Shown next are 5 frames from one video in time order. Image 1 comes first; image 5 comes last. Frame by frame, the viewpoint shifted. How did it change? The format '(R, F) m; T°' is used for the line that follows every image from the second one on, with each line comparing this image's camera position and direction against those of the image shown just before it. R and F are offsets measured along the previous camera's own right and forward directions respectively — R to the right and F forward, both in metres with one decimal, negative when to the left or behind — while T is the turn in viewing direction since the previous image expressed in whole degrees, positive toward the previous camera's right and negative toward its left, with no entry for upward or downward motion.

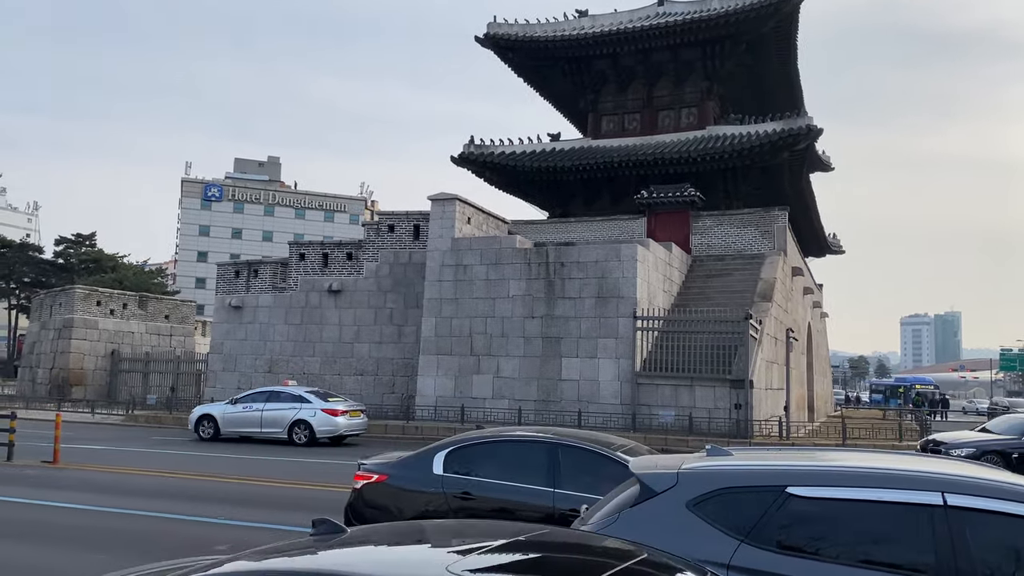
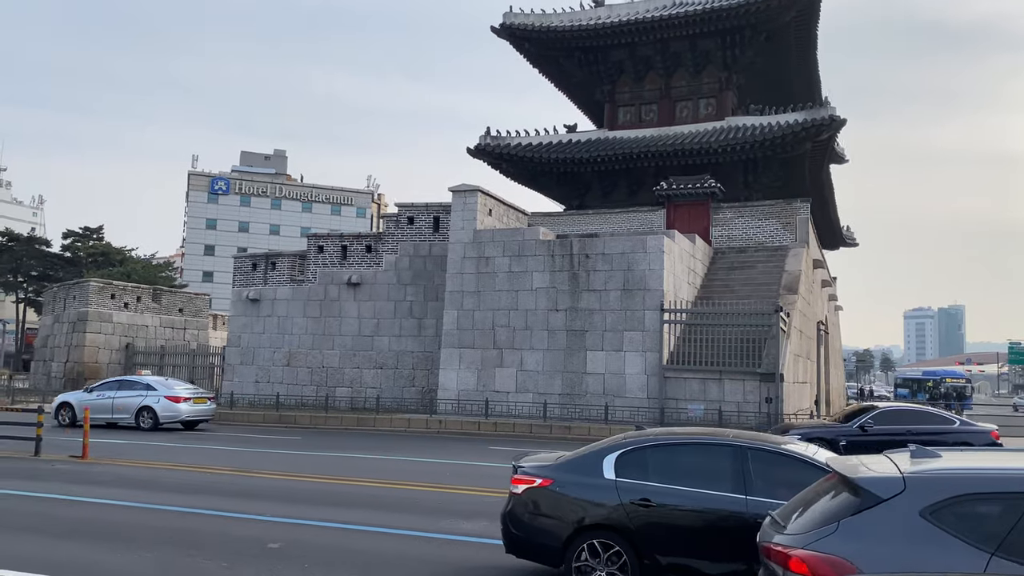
(-0.6, +0.3) m; 0°
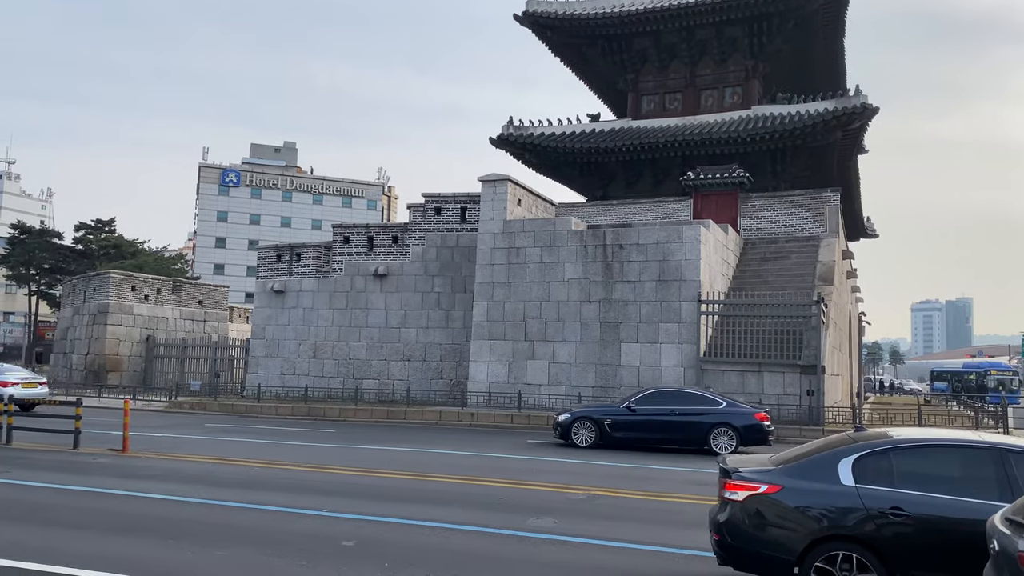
(-0.7, +0.3) m; 0°
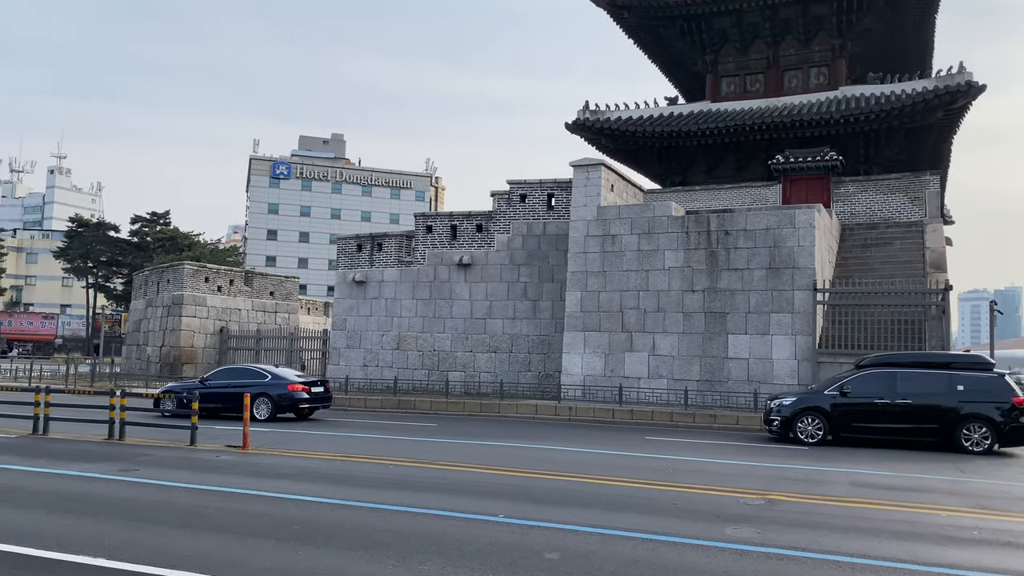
(-1.5, +0.8) m; -2°
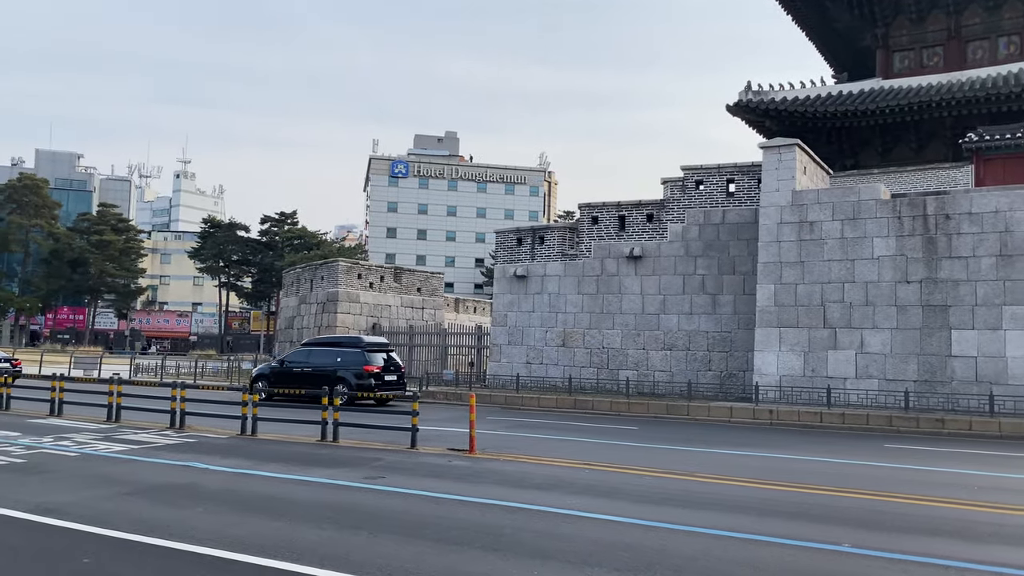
(-2.1, +1.0) m; -7°
